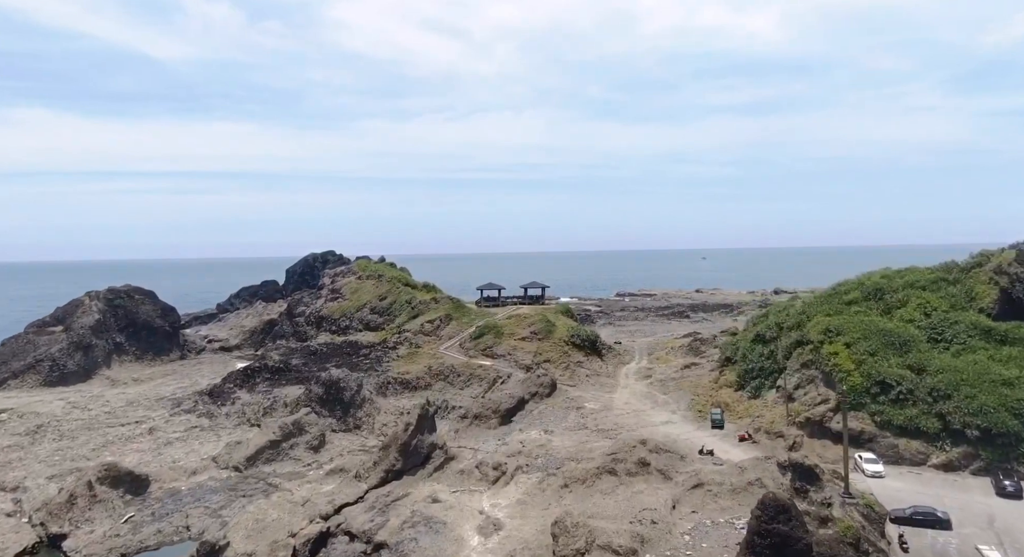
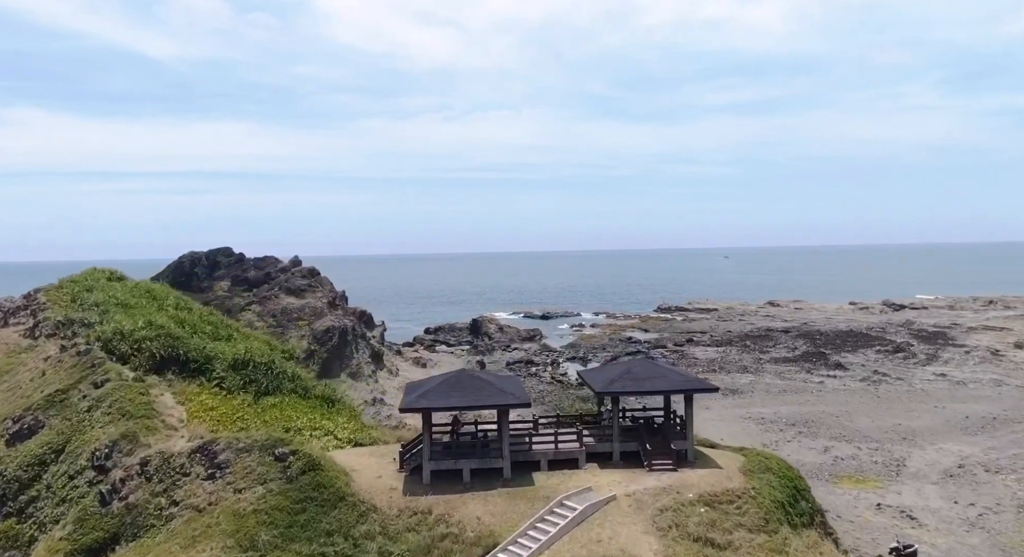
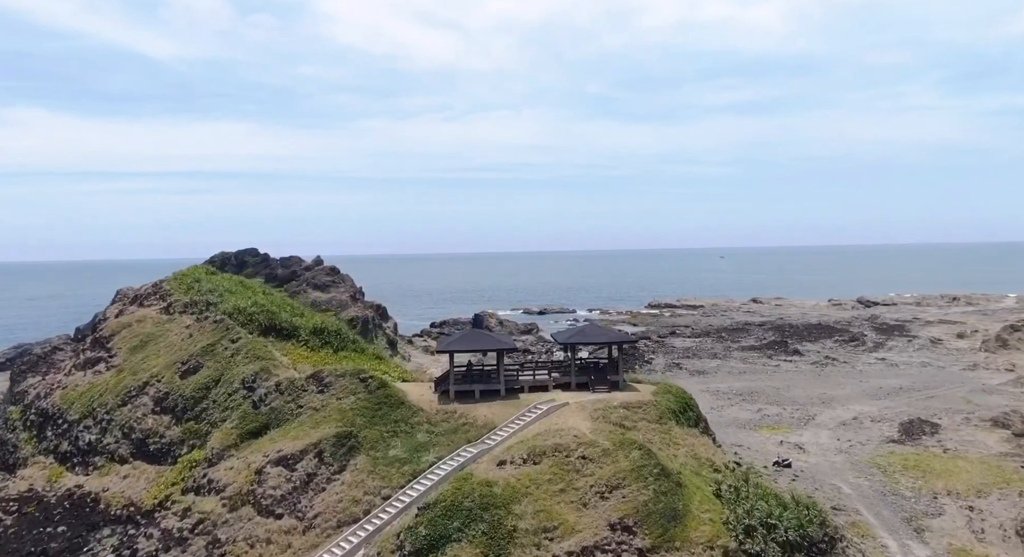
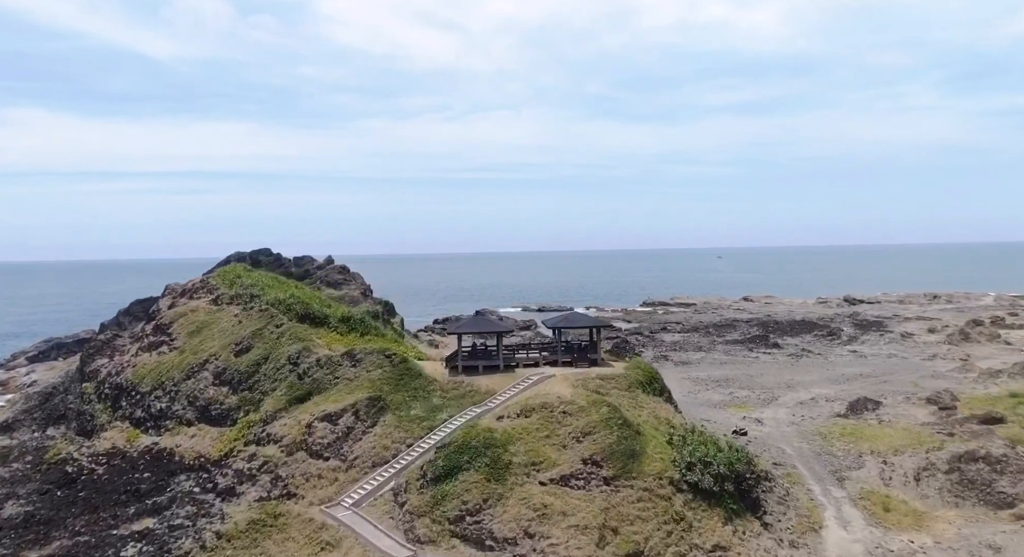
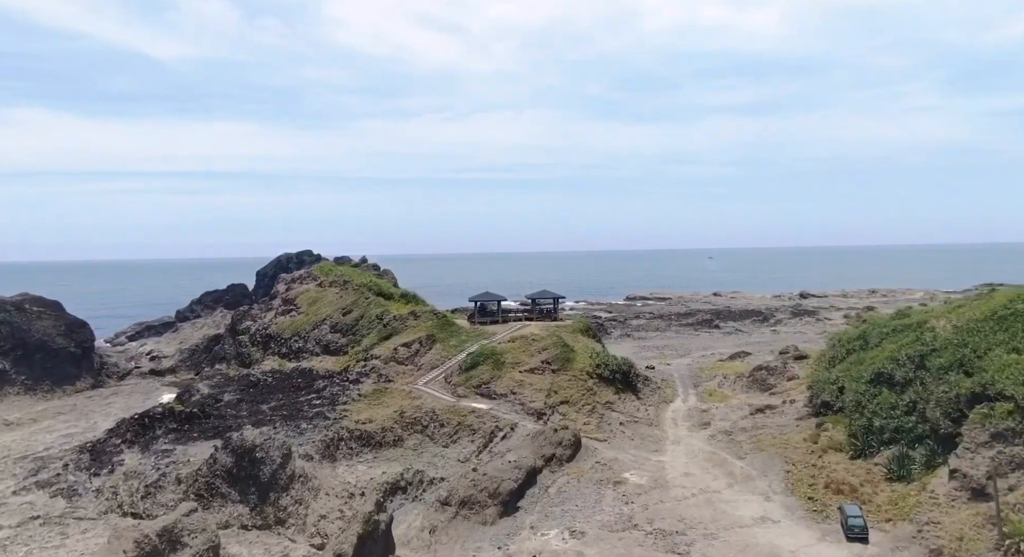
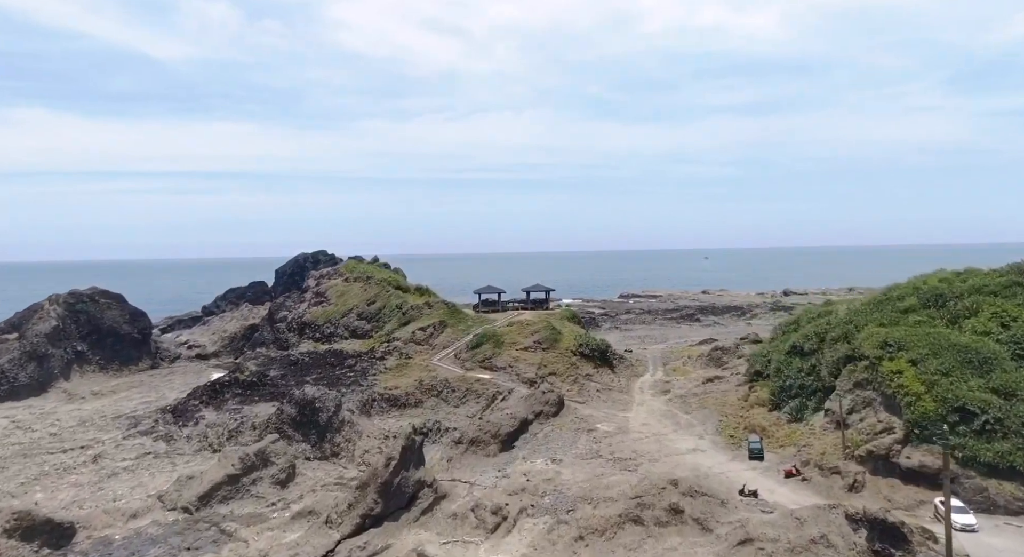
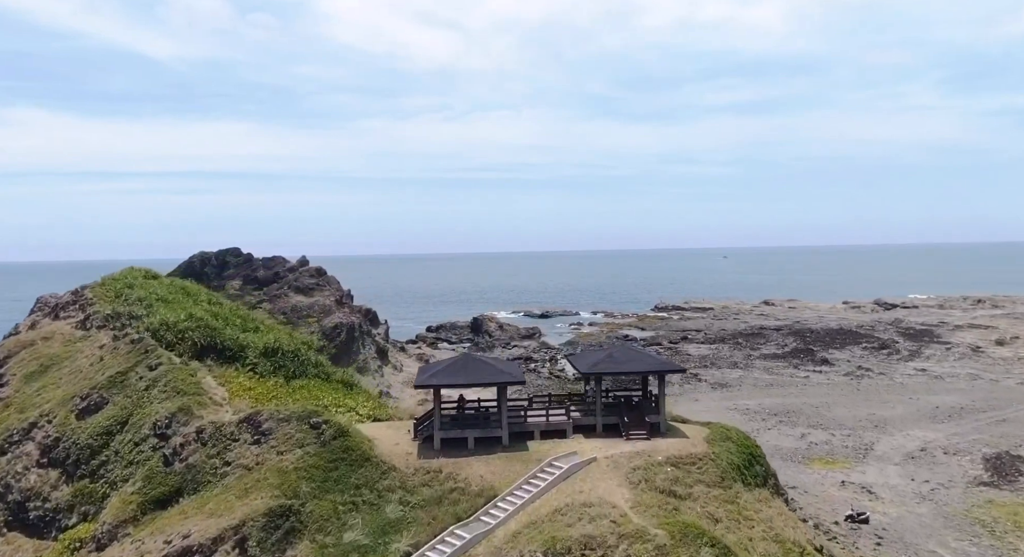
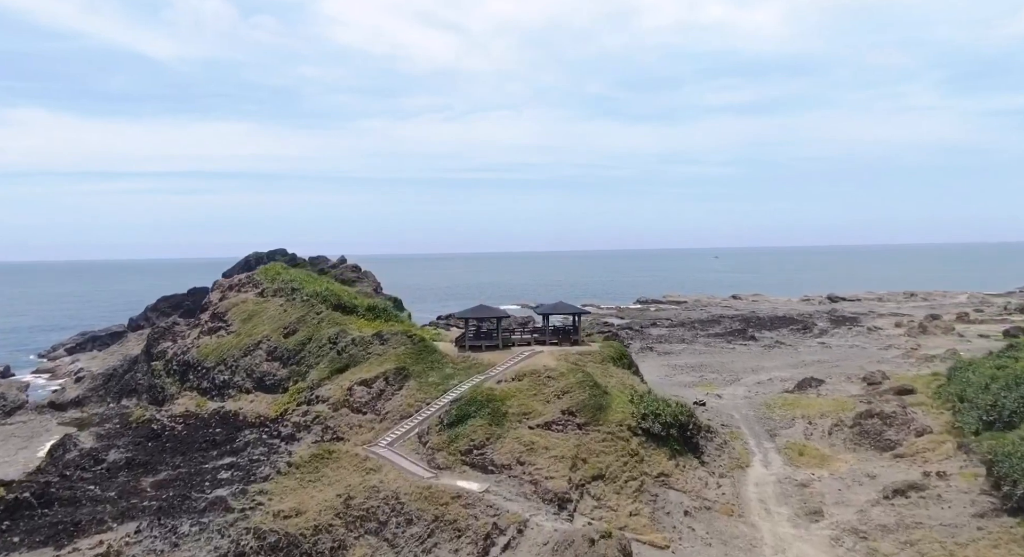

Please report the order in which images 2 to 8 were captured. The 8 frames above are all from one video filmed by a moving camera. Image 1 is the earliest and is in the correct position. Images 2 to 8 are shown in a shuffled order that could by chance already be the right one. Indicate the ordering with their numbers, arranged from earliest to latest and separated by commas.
6, 5, 8, 4, 3, 7, 2
